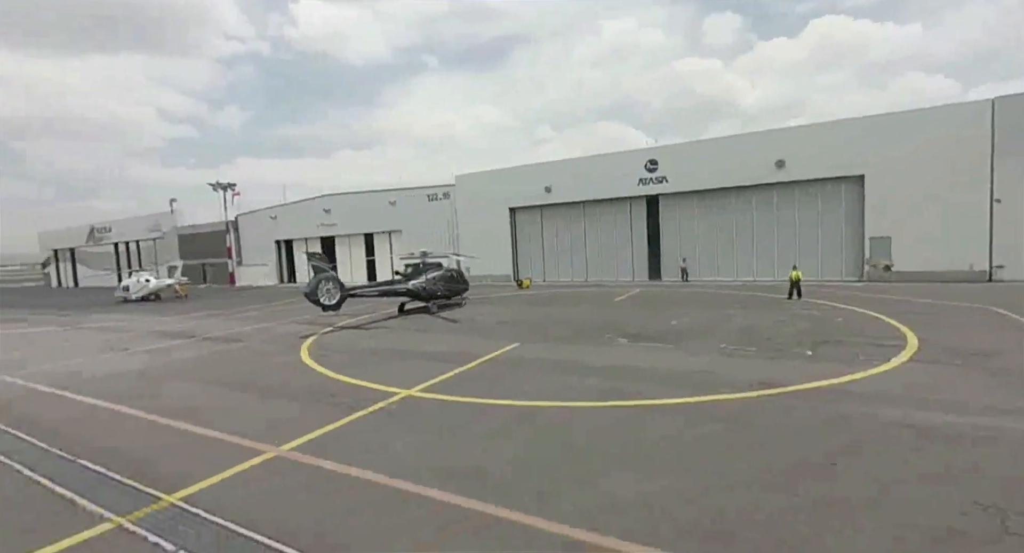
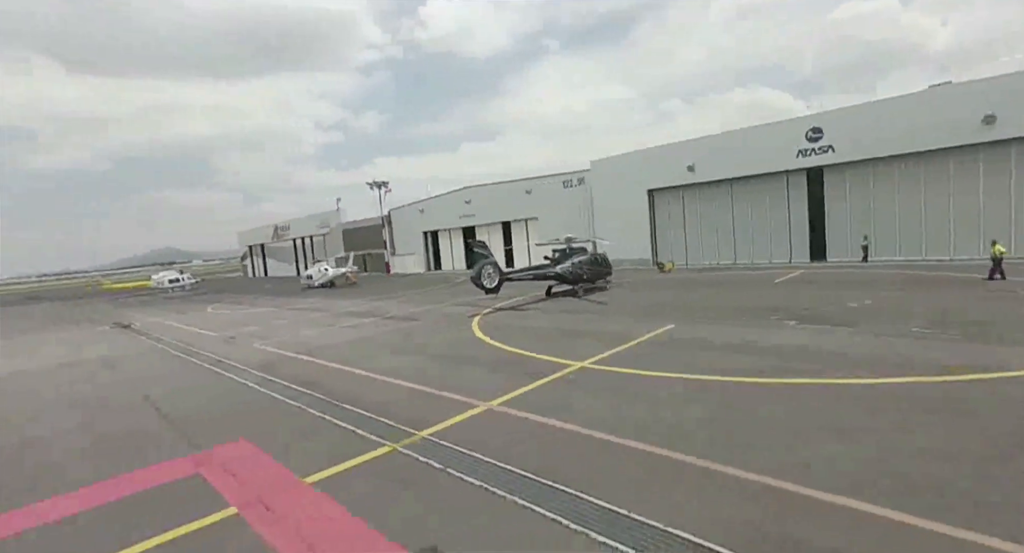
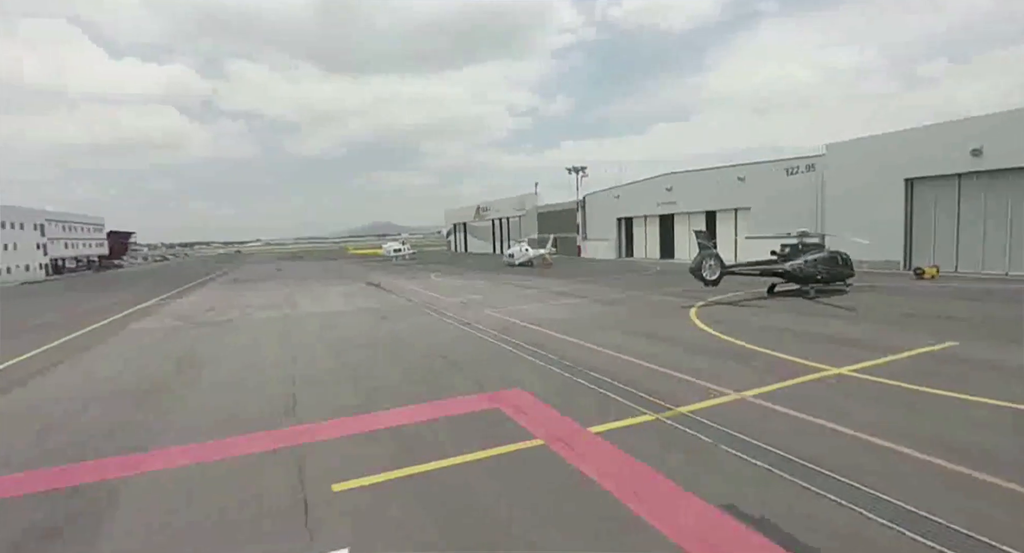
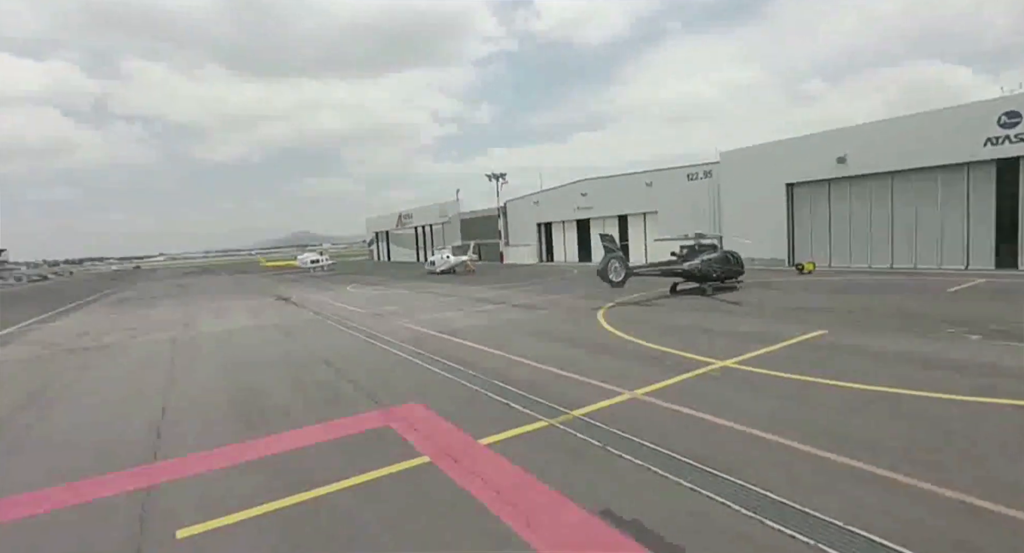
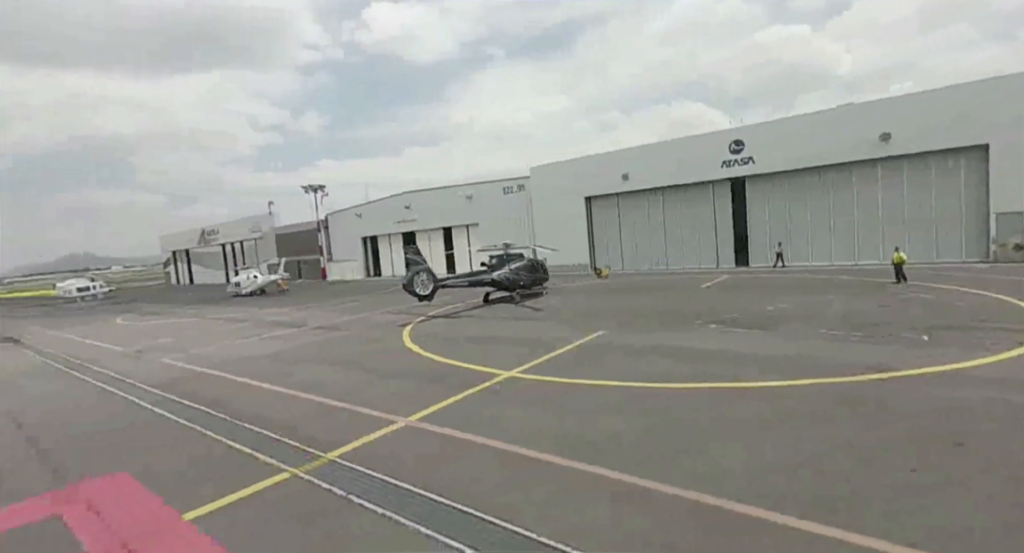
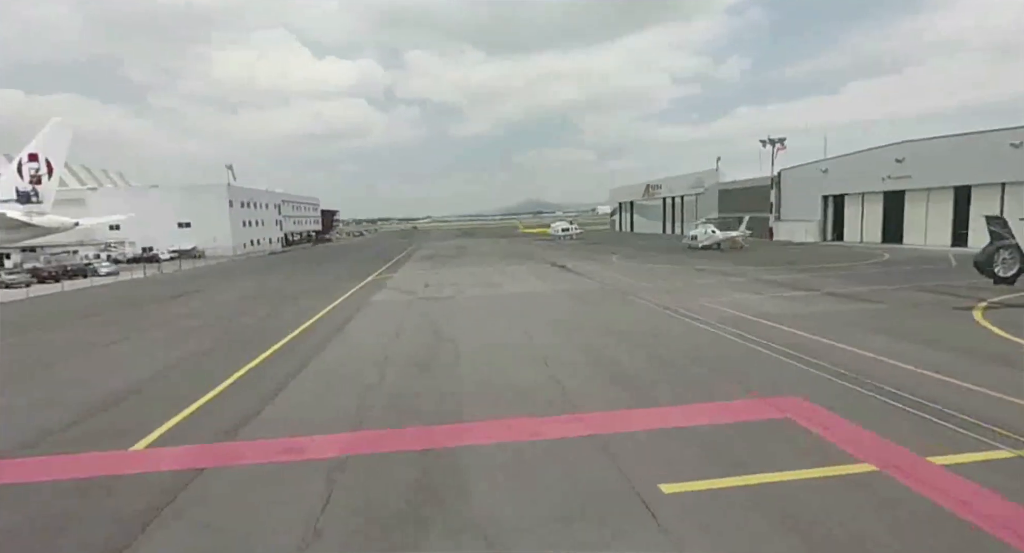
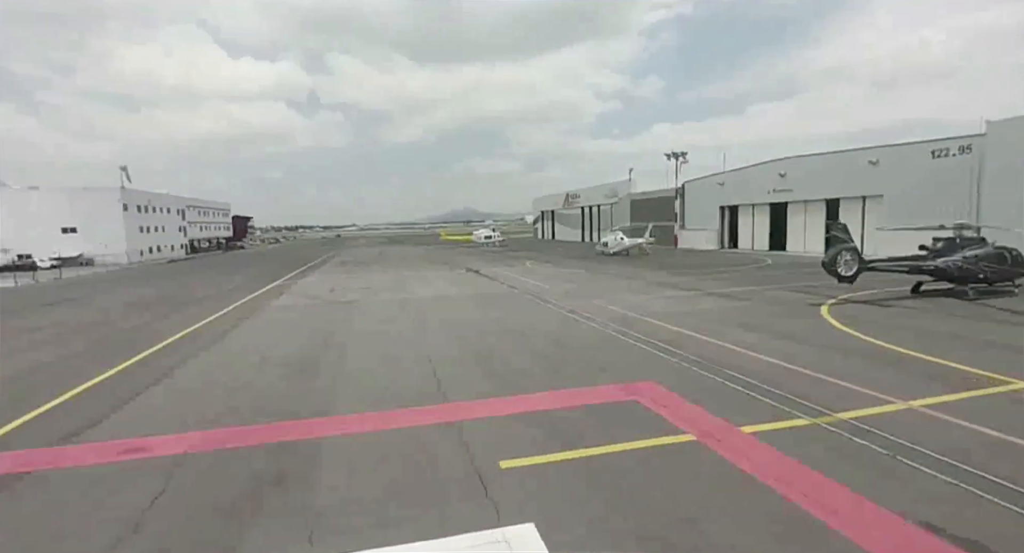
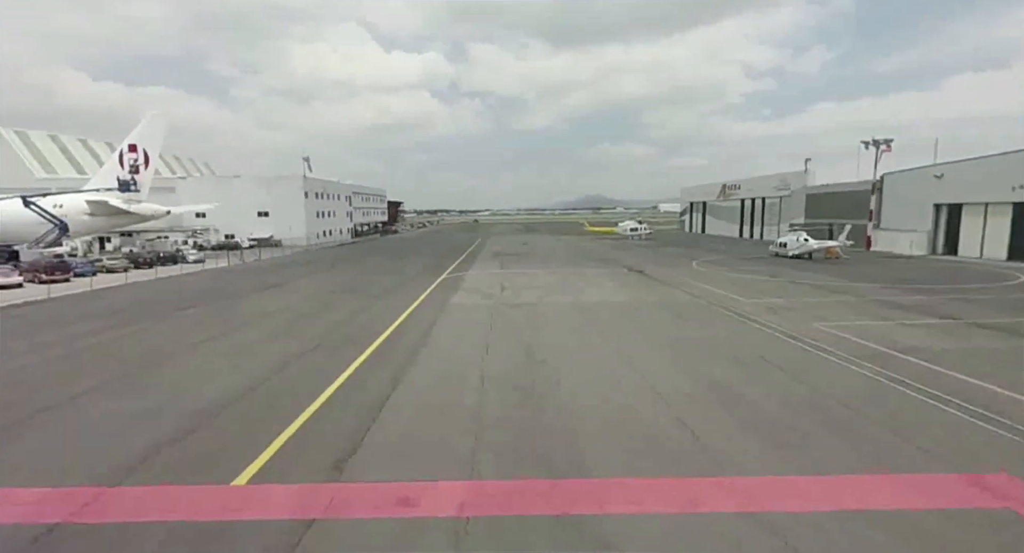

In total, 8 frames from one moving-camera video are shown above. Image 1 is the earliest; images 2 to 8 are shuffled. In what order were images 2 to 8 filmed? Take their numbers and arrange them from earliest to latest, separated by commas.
5, 2, 4, 3, 7, 6, 8
